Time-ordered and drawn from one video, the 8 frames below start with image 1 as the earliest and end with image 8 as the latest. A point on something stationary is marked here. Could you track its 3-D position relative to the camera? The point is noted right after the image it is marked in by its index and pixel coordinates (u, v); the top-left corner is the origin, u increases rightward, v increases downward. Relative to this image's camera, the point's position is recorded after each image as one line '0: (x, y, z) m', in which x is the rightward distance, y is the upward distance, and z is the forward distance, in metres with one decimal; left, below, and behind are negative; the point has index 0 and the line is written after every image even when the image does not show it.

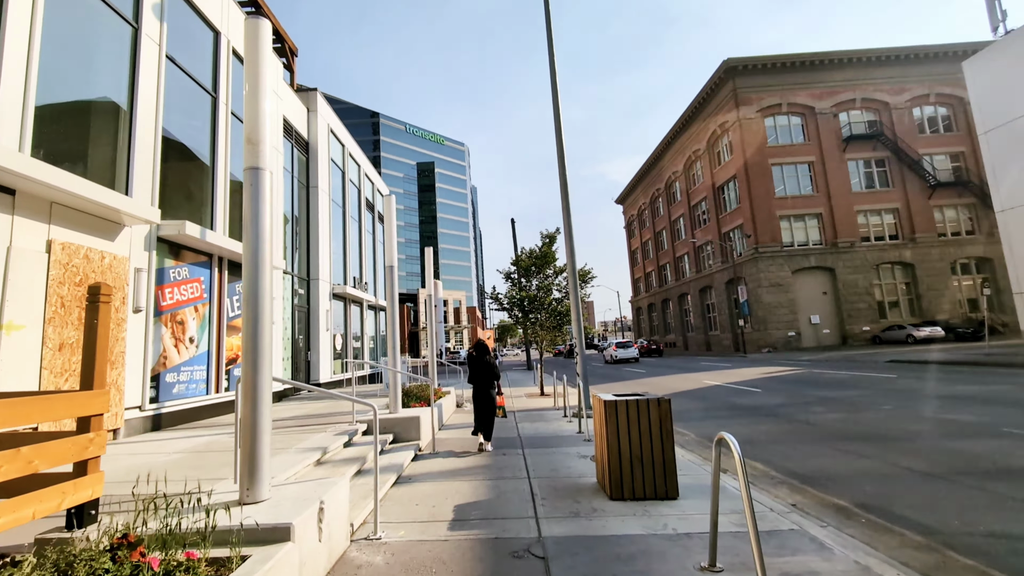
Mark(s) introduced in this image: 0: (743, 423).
0: (+3.6, -2.1, +7.2) m
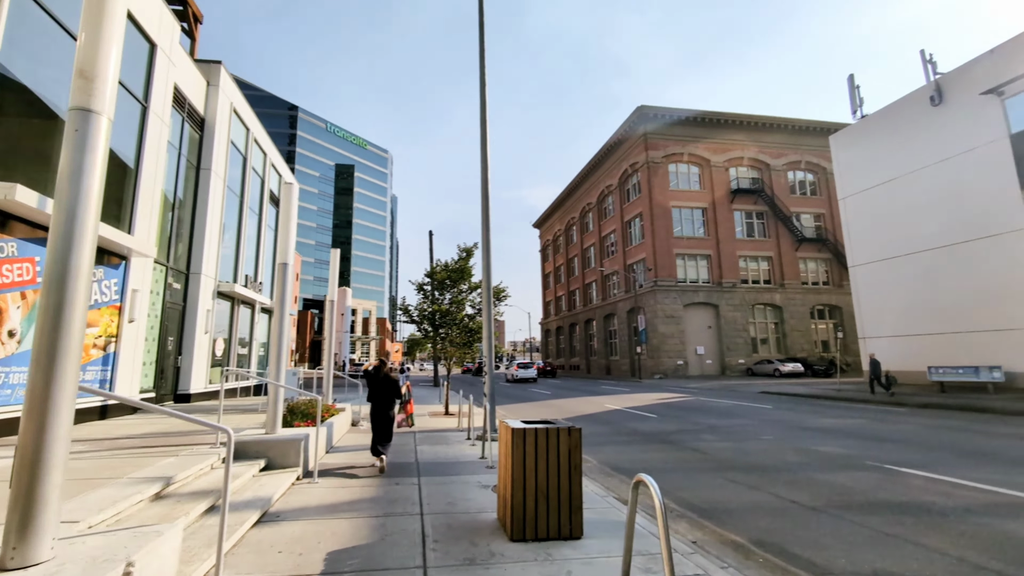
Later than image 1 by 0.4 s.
0: (+2.1, -2.5, +7.3) m
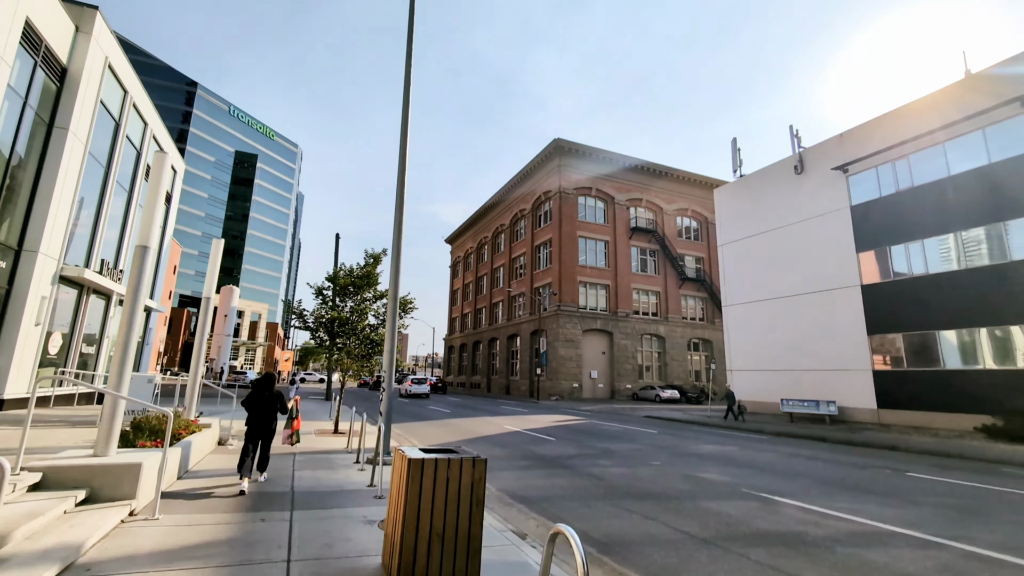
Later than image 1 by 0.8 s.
0: (+0.5, -2.9, +7.2) m
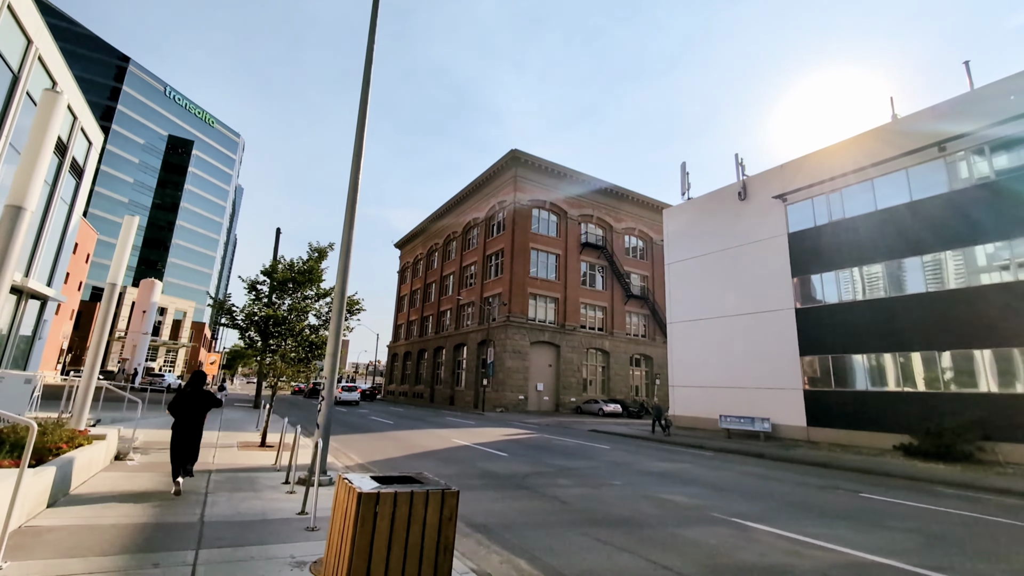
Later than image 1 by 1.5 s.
0: (-0.2, -2.9, +6.6) m
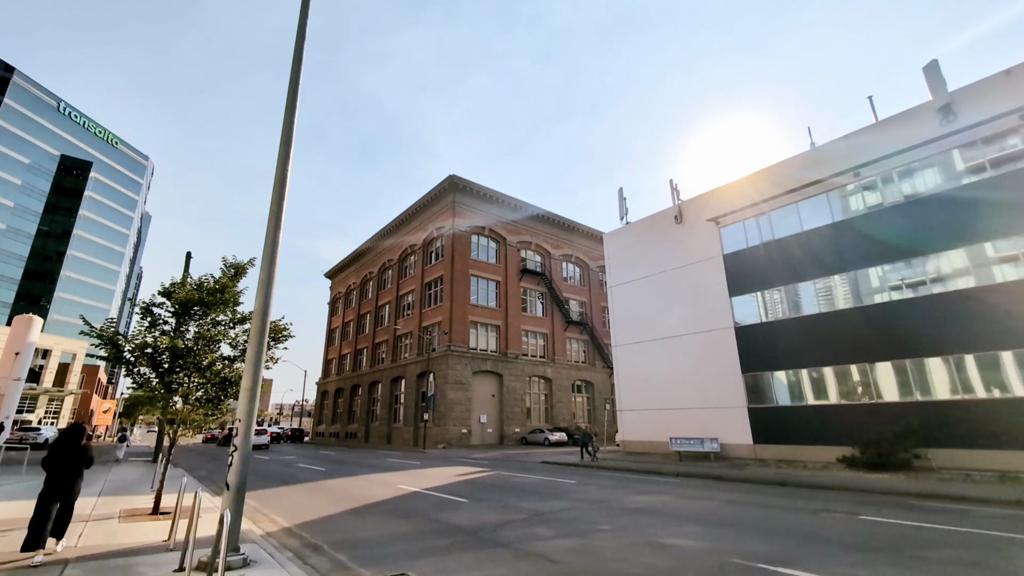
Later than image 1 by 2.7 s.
0: (-0.5, -3.0, +5.2) m
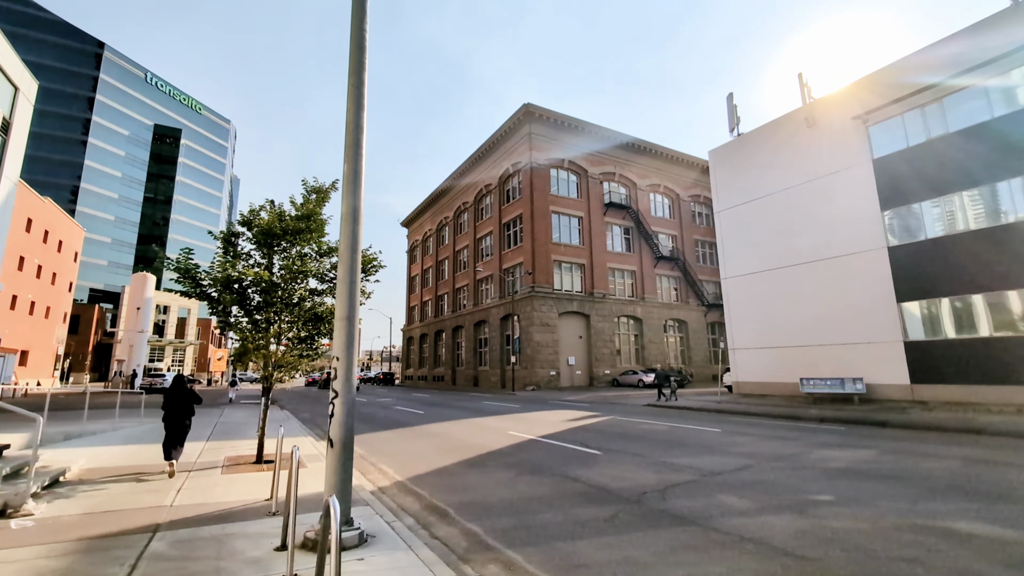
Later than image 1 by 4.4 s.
0: (+1.2, -2.0, +3.4) m
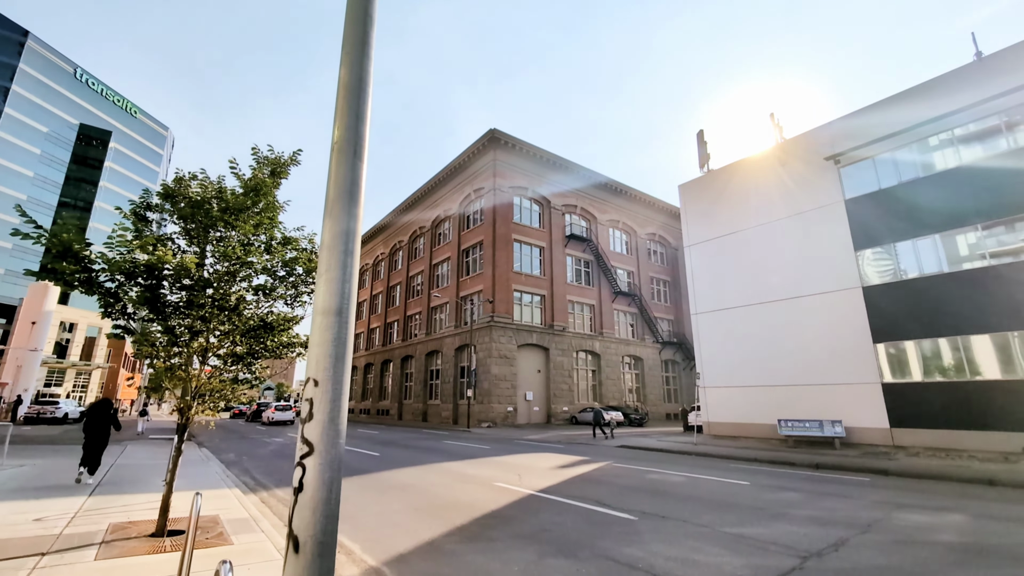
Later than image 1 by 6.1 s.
0: (+1.9, -1.9, +1.7) m
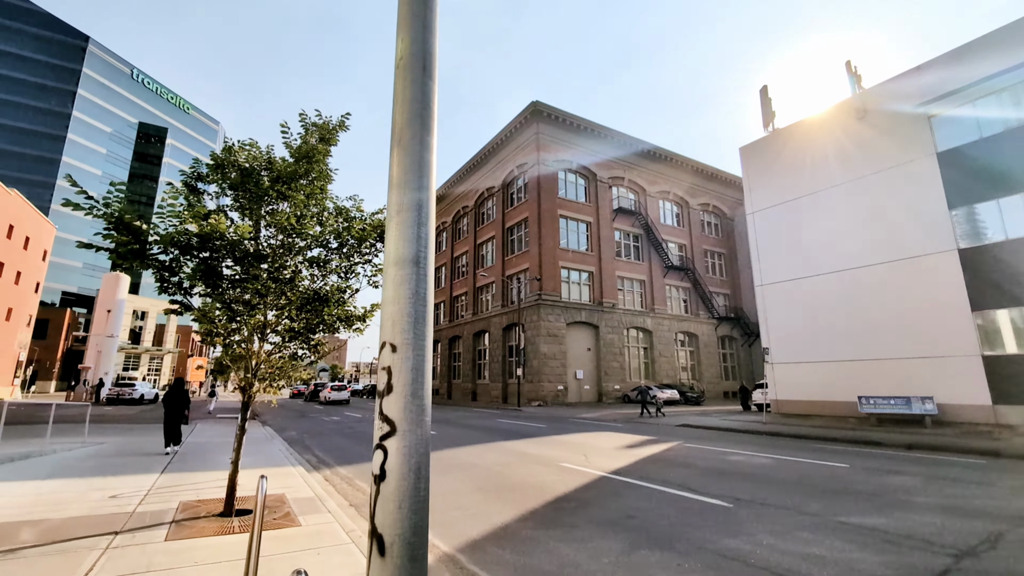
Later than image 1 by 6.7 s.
0: (+2.4, -1.6, +1.0) m
